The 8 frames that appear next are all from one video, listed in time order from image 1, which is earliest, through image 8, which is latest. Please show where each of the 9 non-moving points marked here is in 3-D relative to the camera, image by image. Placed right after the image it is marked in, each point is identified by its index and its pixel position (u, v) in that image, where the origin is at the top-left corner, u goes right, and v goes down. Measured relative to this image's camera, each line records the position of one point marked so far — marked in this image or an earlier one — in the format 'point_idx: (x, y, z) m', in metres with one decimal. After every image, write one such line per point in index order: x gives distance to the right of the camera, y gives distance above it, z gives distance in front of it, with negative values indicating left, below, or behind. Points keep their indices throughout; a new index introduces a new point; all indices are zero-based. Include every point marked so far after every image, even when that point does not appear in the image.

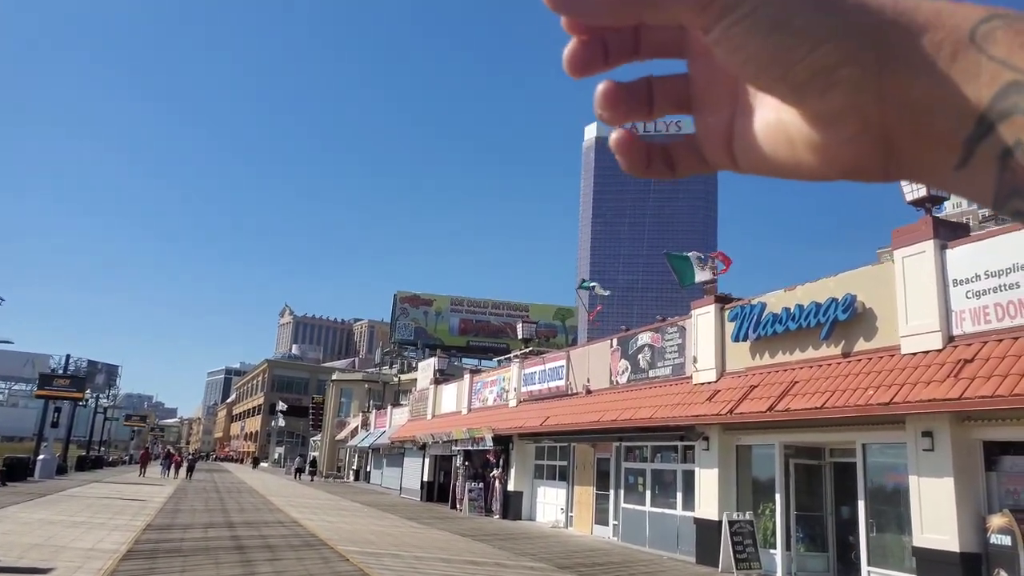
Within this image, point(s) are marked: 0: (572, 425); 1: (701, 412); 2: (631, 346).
0: (+1.3, -3.0, +16.3) m
1: (+3.0, -2.0, +12.2) m
2: (+2.6, -1.2, +16.1) m
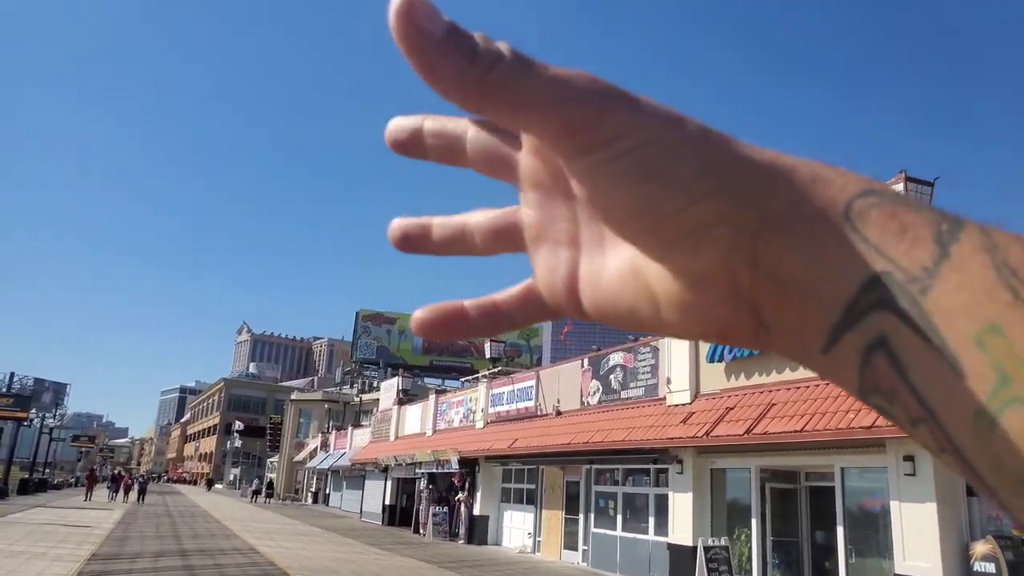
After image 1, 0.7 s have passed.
0: (+0.6, -3.4, +16.0) m
1: (+2.6, -2.3, +12.0) m
2: (+1.9, -1.6, +15.9) m
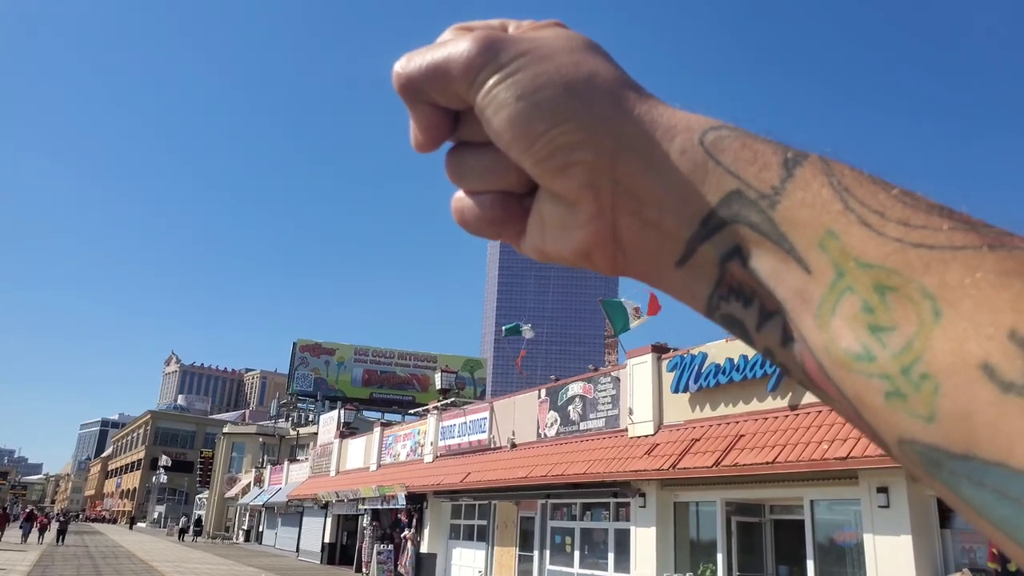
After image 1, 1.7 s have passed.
0: (-0.3, -4.0, +15.5) m
1: (+2.0, -2.8, +11.7) m
2: (+1.0, -2.3, +15.6) m
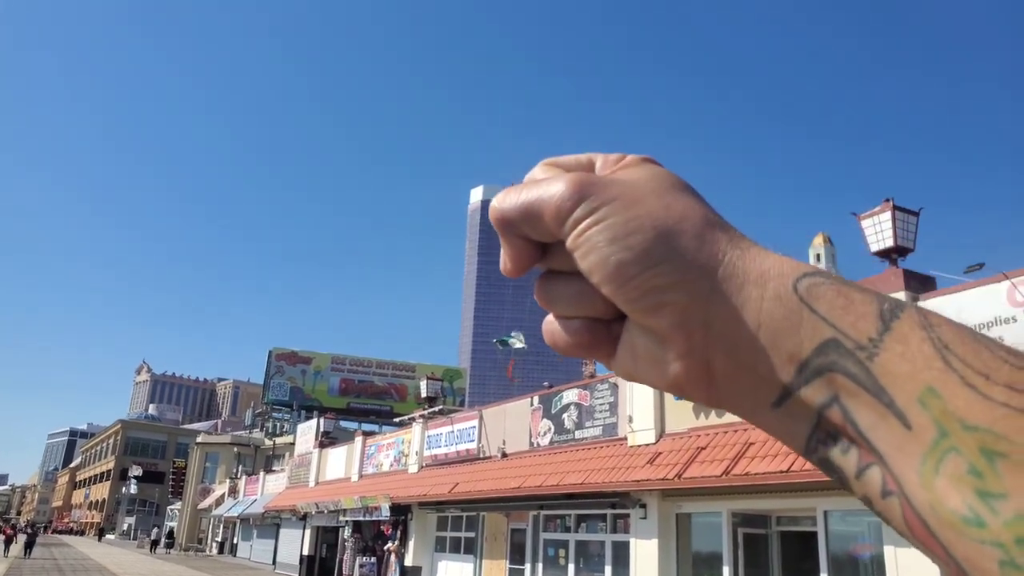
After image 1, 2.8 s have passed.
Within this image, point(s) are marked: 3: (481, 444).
0: (-0.5, -4.0, +15.0) m
1: (+1.9, -2.8, +11.3) m
2: (+0.8, -2.3, +15.2) m
3: (-0.7, -3.6, +17.7) m
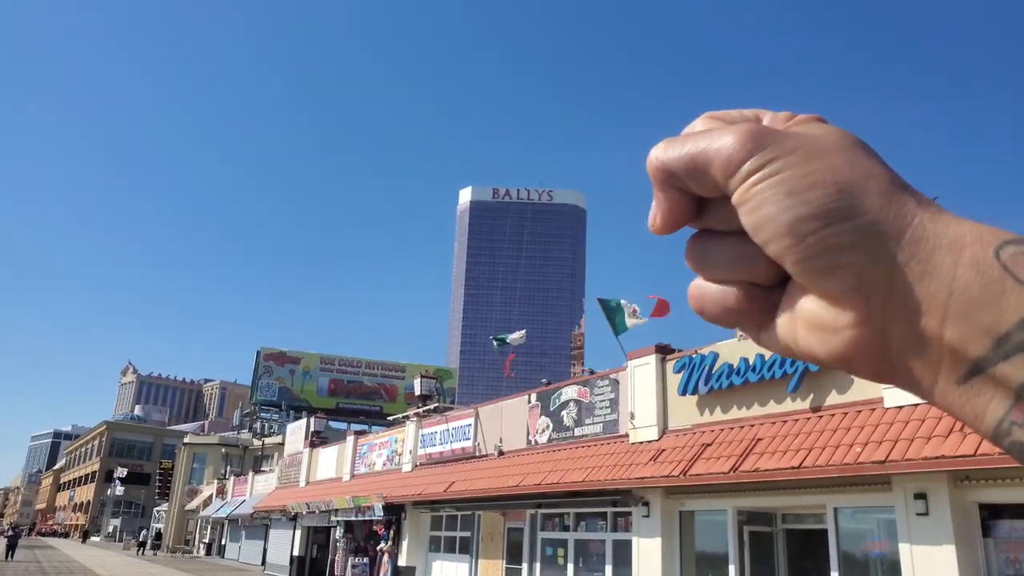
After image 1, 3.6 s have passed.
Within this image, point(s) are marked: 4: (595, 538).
0: (-0.5, -3.9, +14.7) m
1: (+1.9, -2.7, +11.0) m
2: (+0.8, -2.3, +14.9) m
3: (-0.8, -3.5, +17.4) m
4: (+1.5, -4.4, +13.4) m
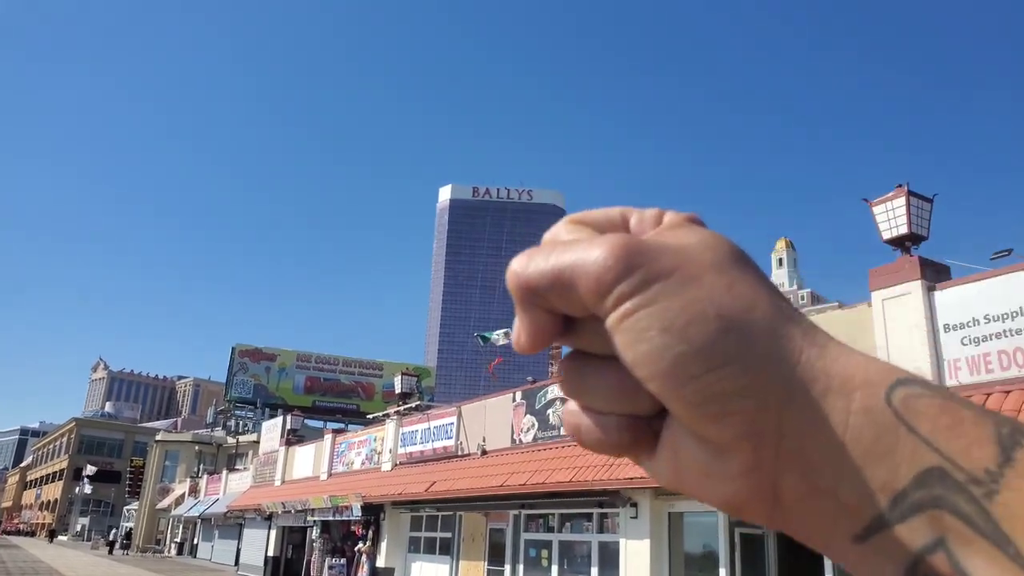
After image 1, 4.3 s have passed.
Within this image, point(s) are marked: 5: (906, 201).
0: (-0.8, -3.8, +14.4) m
1: (+1.8, -2.7, +10.8) m
2: (+0.5, -2.2, +14.6) m
3: (-1.2, -3.4, +17.1) m
4: (+1.2, -4.4, +13.1) m
5: (+4.4, +1.0, +8.4) m
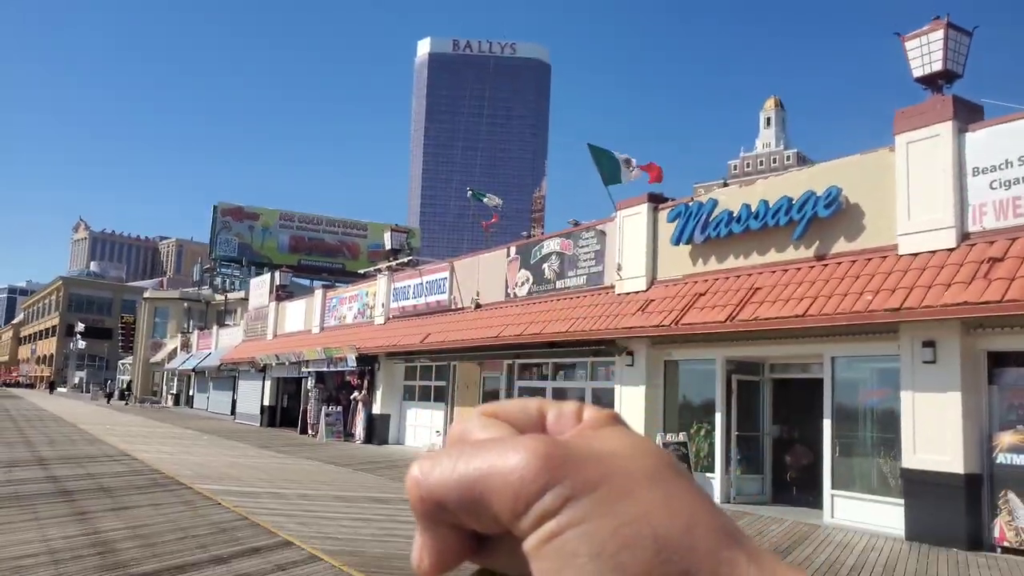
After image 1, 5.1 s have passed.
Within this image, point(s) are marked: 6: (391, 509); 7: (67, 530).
0: (-0.9, -1.0, +14.5) m
1: (+1.8, -0.5, +10.8) m
2: (+0.4, +0.7, +14.4) m
3: (-1.3, -0.1, +17.0) m
4: (+1.1, -1.8, +13.3) m
5: (+4.4, +2.6, +7.8) m
6: (-1.4, -2.6, +9.0) m
7: (-4.0, -2.2, +6.8) m
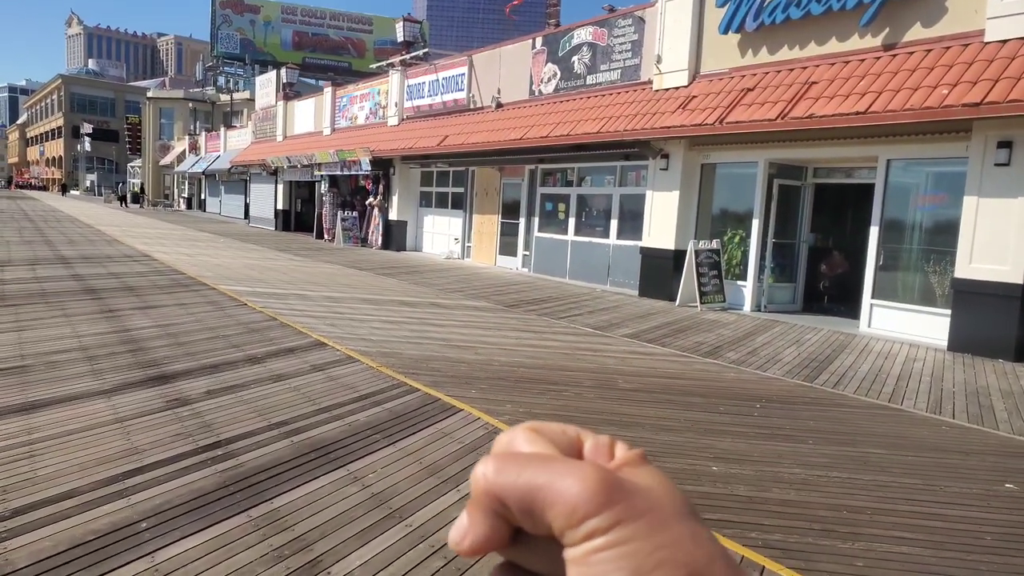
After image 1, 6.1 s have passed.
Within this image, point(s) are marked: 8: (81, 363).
0: (-0.5, +2.6, +13.8) m
1: (+2.1, +2.2, +10.0) m
2: (+0.9, +4.2, +13.3) m
3: (-0.8, +4.1, +16.0) m
4: (+1.5, +1.6, +12.8) m
5: (+4.8, +4.4, +6.3) m
6: (-1.1, -0.3, +8.9) m
7: (-3.7, -0.4, +6.6) m
8: (-3.0, -0.5, +5.2) m
